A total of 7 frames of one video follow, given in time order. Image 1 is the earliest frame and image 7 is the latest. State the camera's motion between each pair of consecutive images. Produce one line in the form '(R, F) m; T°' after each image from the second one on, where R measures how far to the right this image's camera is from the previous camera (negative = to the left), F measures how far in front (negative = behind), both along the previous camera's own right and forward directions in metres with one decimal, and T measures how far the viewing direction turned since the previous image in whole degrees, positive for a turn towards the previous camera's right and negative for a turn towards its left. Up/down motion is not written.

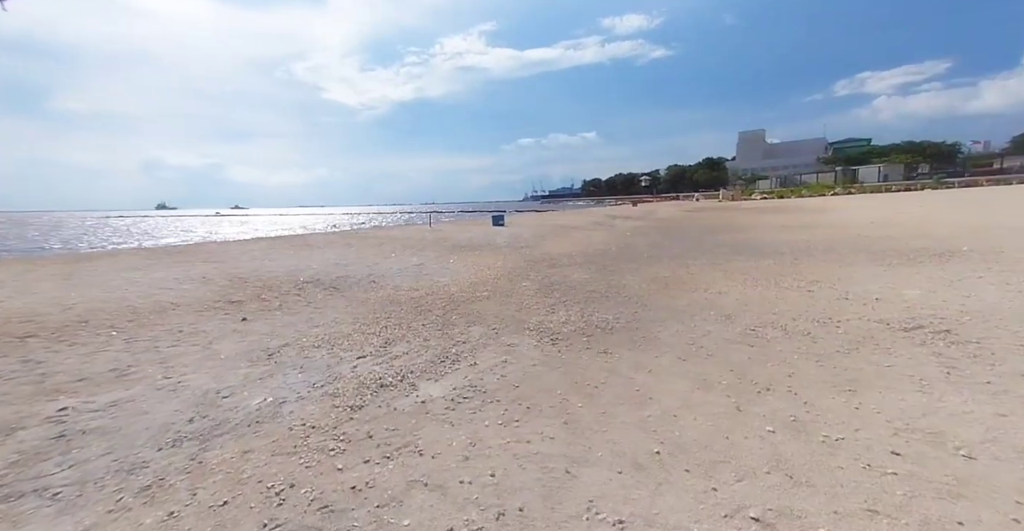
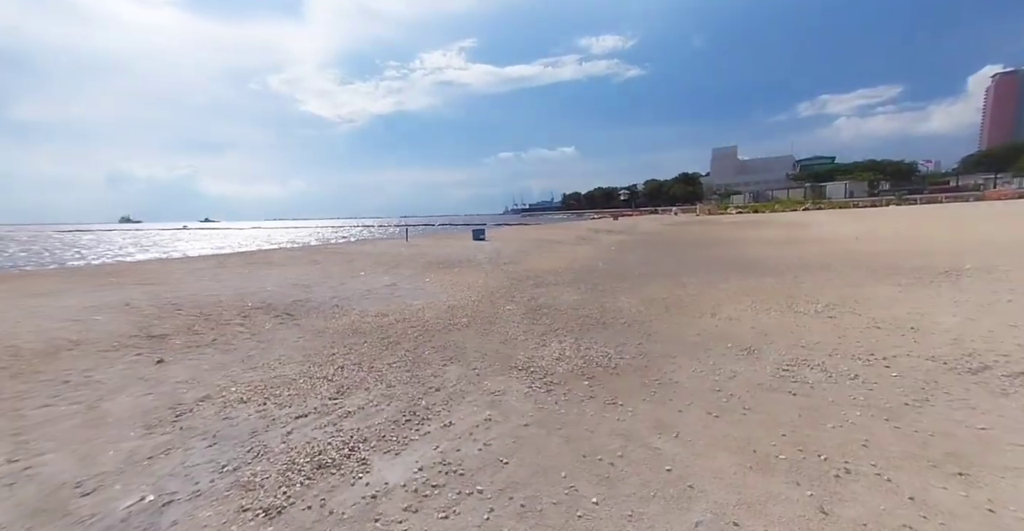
(0.0, +0.9) m; +3°
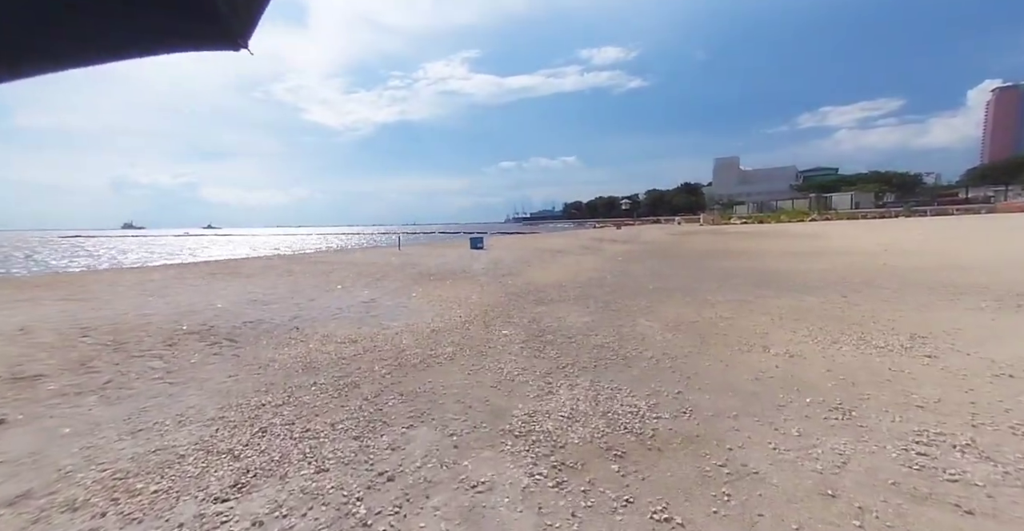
(+0.1, +1.4) m; 0°
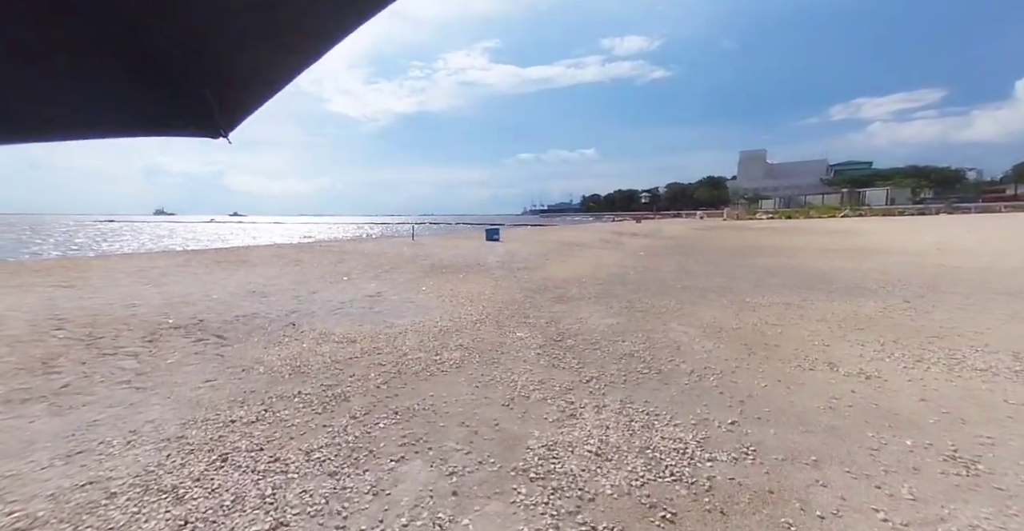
(0.0, +0.7) m; -2°
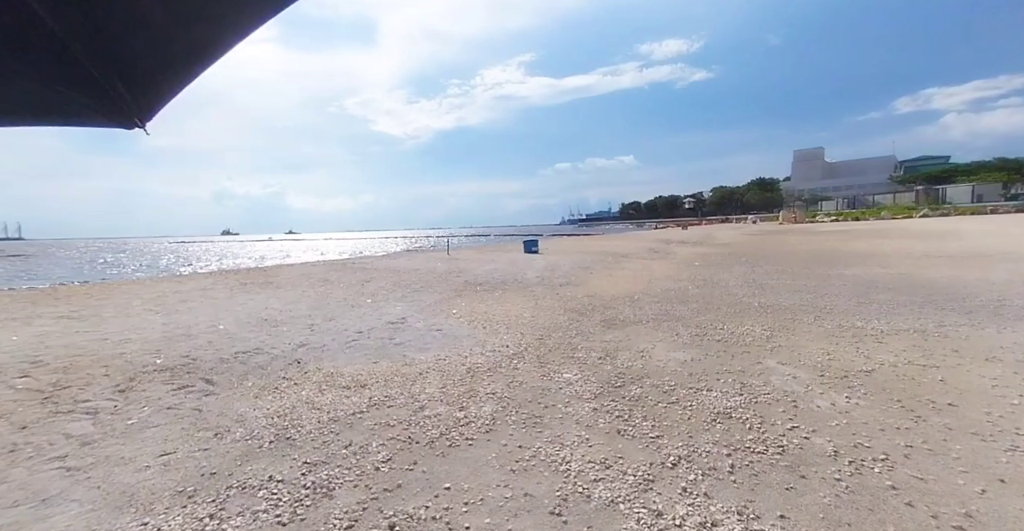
(-0.1, +1.2) m; -6°
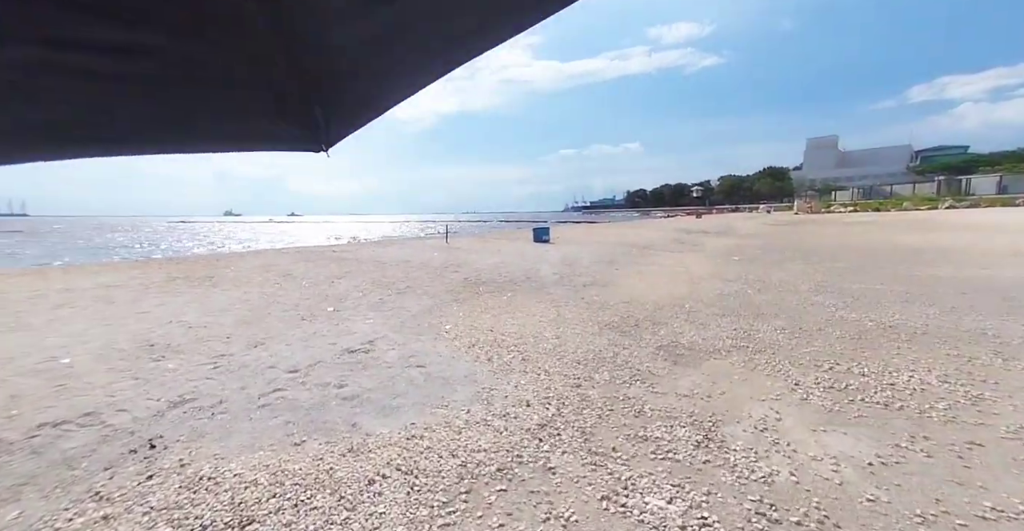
(-0.2, +2.5) m; 0°
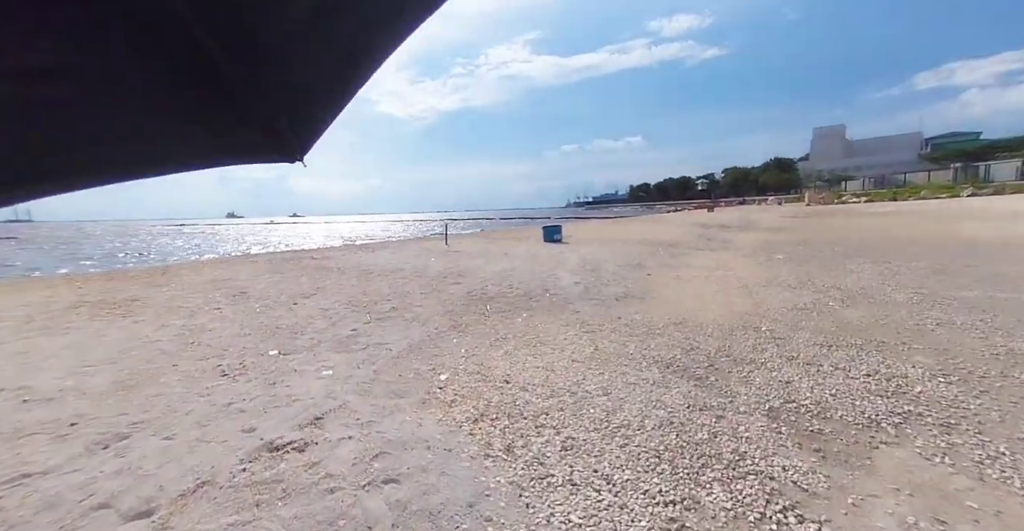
(-0.2, +2.0) m; 0°
